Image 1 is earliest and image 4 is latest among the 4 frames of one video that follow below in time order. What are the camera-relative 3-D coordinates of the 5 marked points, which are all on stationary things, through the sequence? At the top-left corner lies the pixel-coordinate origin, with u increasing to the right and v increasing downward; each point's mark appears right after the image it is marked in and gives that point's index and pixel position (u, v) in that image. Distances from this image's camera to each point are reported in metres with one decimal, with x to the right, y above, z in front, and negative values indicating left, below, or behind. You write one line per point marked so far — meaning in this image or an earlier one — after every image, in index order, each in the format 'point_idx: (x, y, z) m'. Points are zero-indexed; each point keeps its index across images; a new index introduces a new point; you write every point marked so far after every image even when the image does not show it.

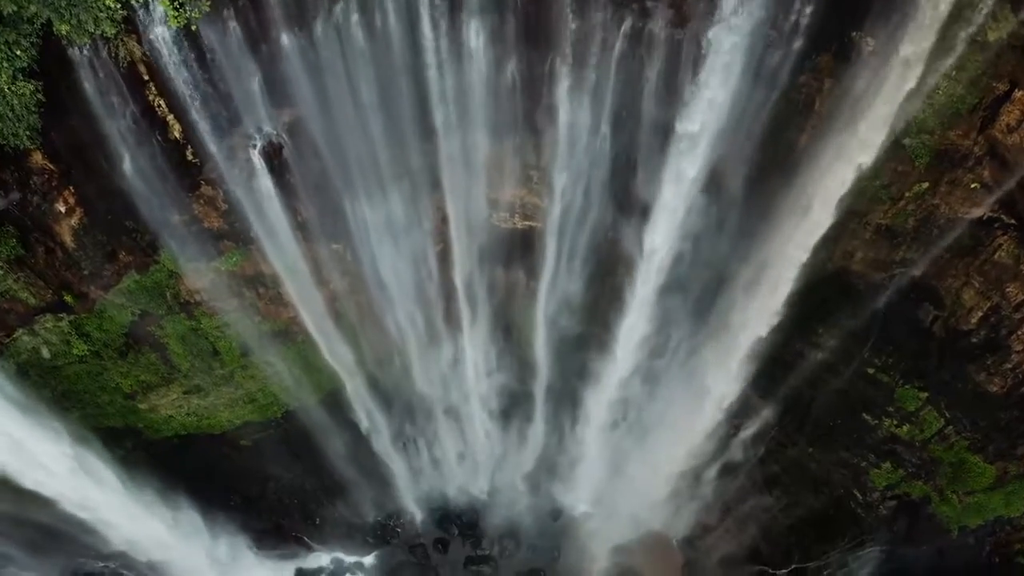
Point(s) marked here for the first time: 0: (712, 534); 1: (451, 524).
0: (+3.5, -4.3, +12.5) m
1: (-1.1, -4.1, +12.5) m
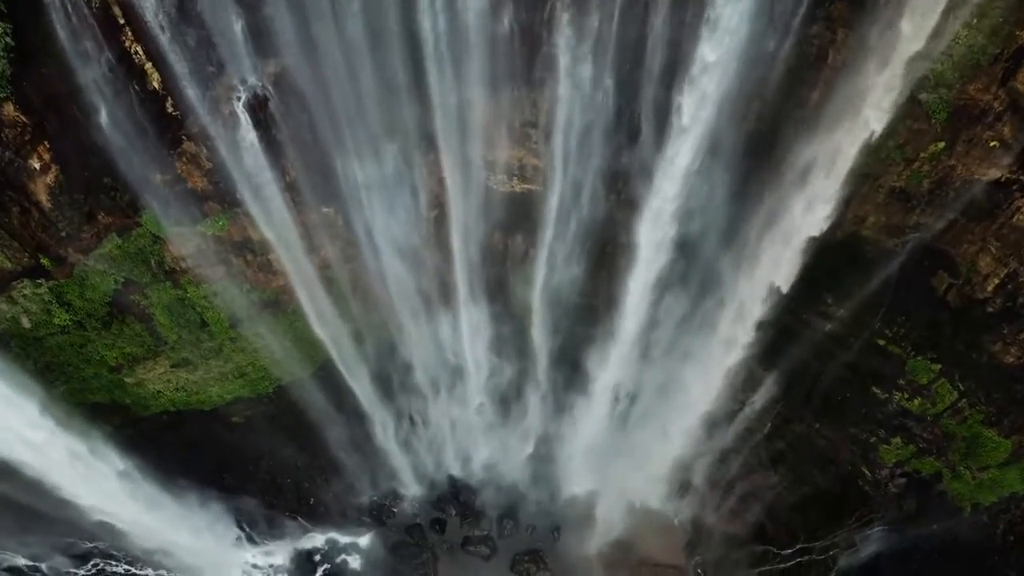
0: (+3.4, -3.9, +12.2) m
1: (-1.1, -3.7, +12.2) m
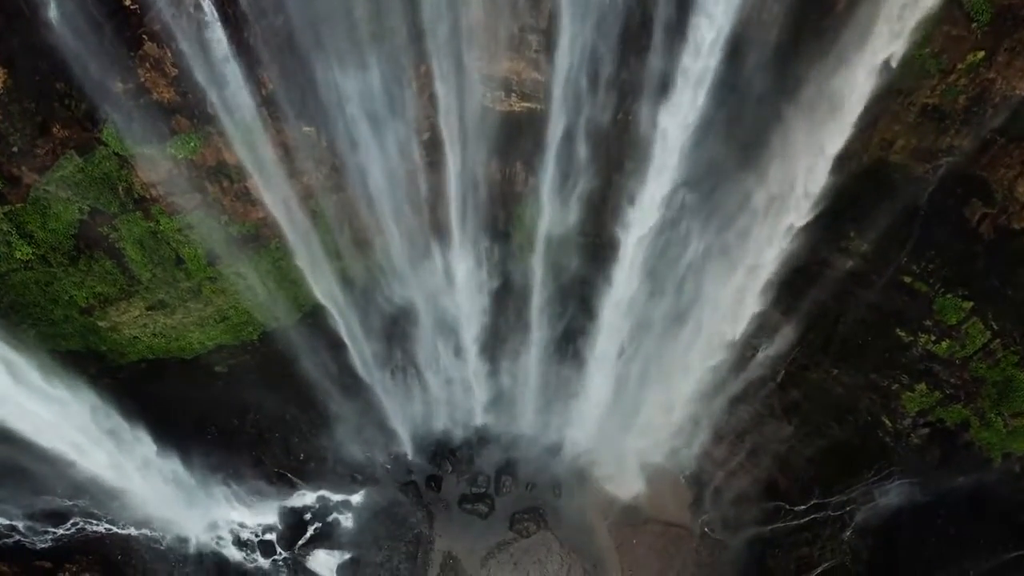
0: (+3.4, -3.0, +11.6) m
1: (-1.1, -2.8, +11.6) m
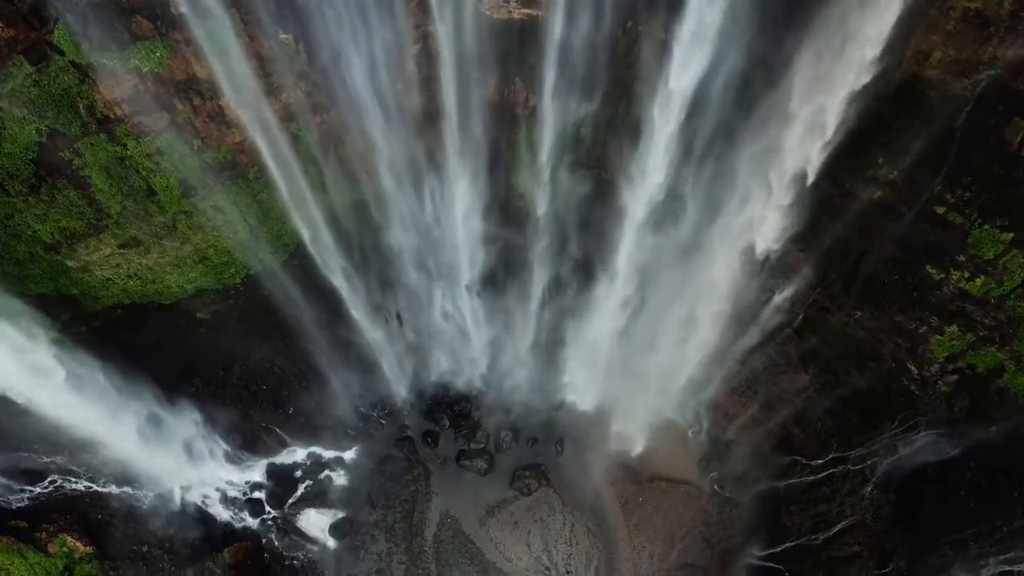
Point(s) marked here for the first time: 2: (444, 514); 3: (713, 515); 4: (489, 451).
0: (+3.5, -2.1, +11.0) m
1: (-1.1, -1.9, +10.9) m
2: (-1.0, -3.3, +10.6) m
3: (+3.1, -3.4, +10.8) m
4: (-0.4, -2.4, +10.8) m
